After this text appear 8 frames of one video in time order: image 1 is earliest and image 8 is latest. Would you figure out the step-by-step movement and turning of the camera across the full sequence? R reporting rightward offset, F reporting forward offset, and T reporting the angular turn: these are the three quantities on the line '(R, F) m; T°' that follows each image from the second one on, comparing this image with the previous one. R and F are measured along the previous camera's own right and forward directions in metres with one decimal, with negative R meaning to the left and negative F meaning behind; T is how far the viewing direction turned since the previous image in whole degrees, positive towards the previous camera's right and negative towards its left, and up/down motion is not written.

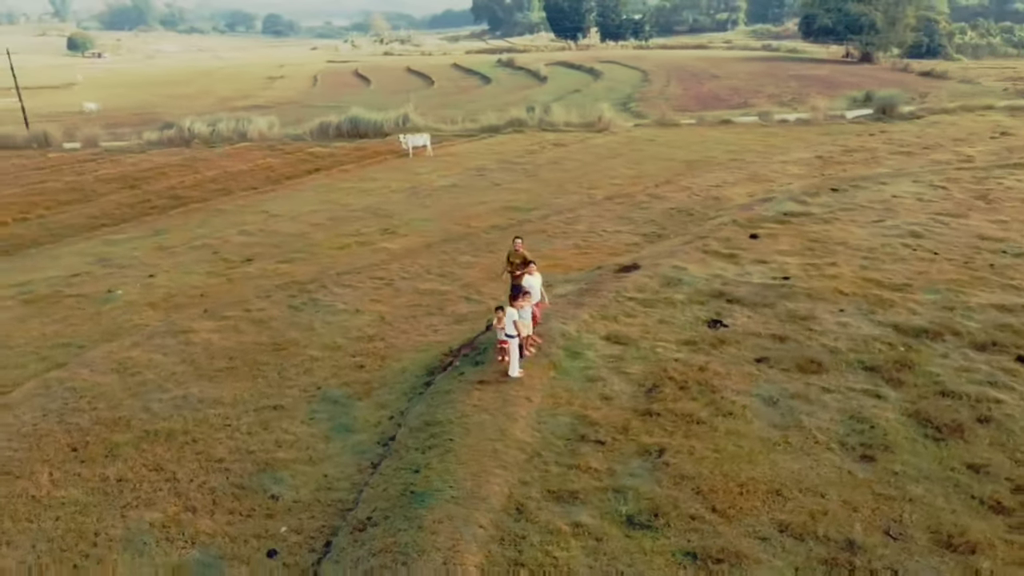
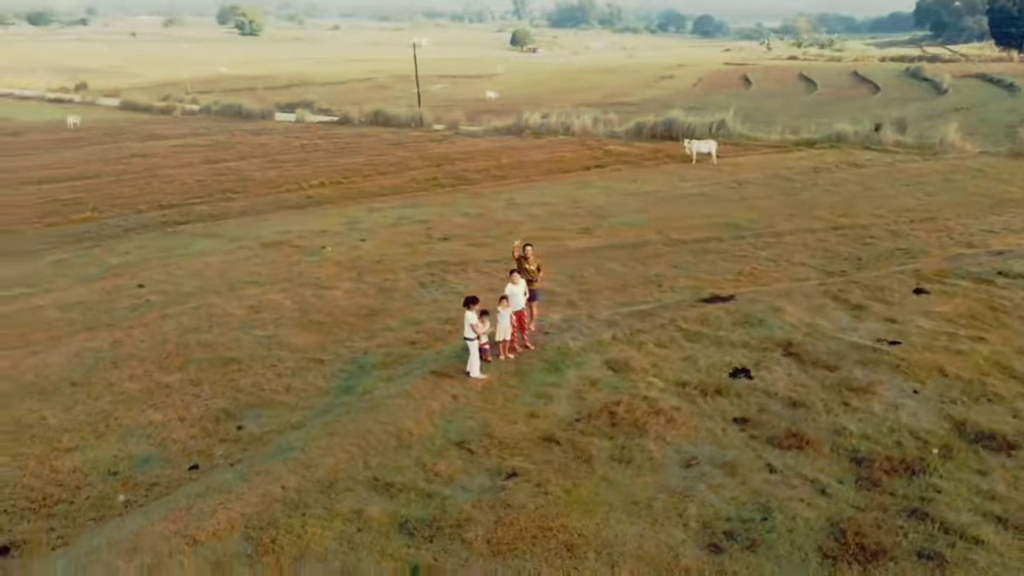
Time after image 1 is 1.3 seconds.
(+5.4, +1.2) m; -27°
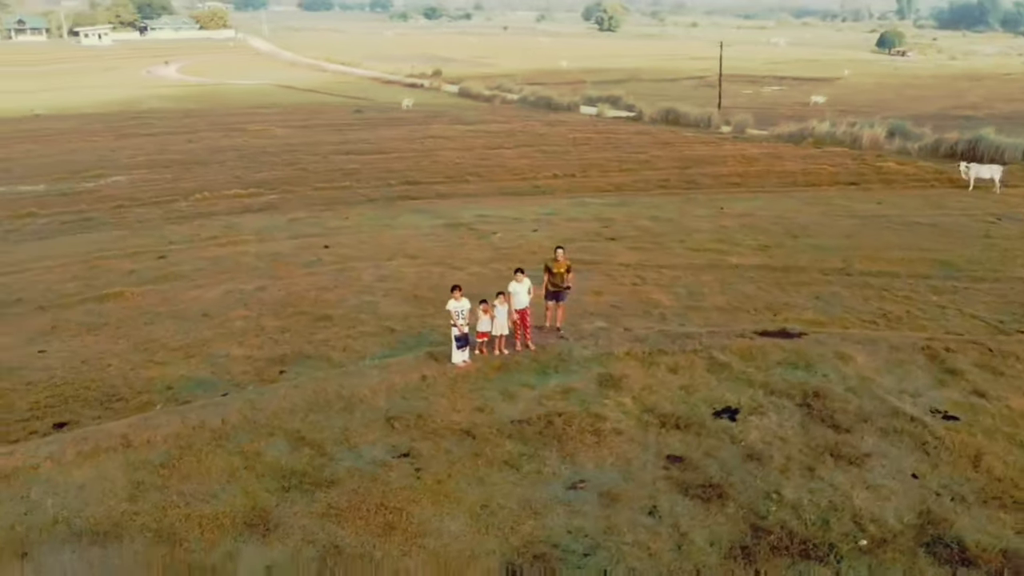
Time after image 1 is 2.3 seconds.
(+4.6, +0.7) m; -23°
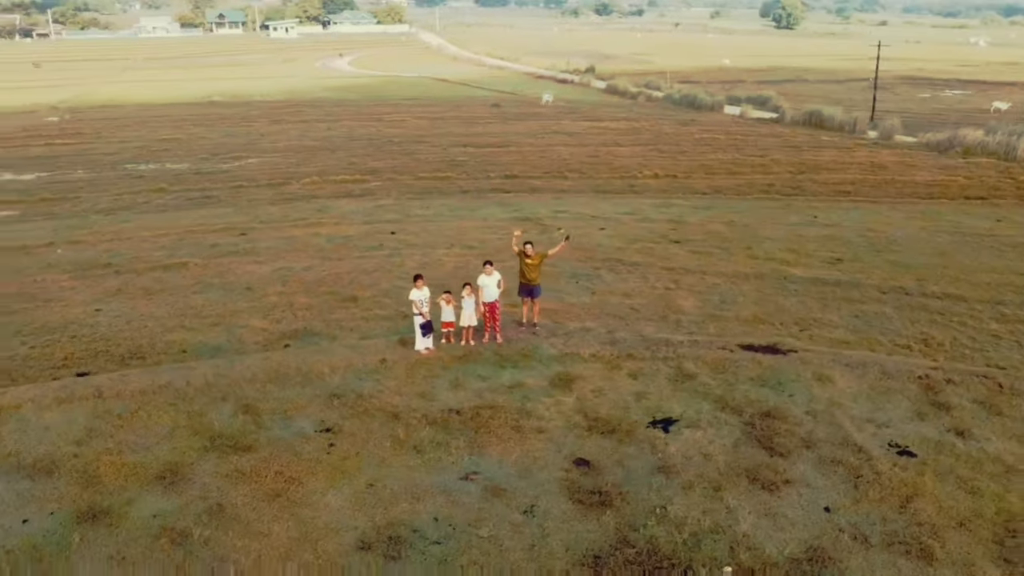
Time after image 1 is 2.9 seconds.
(+2.8, +0.2) m; -11°
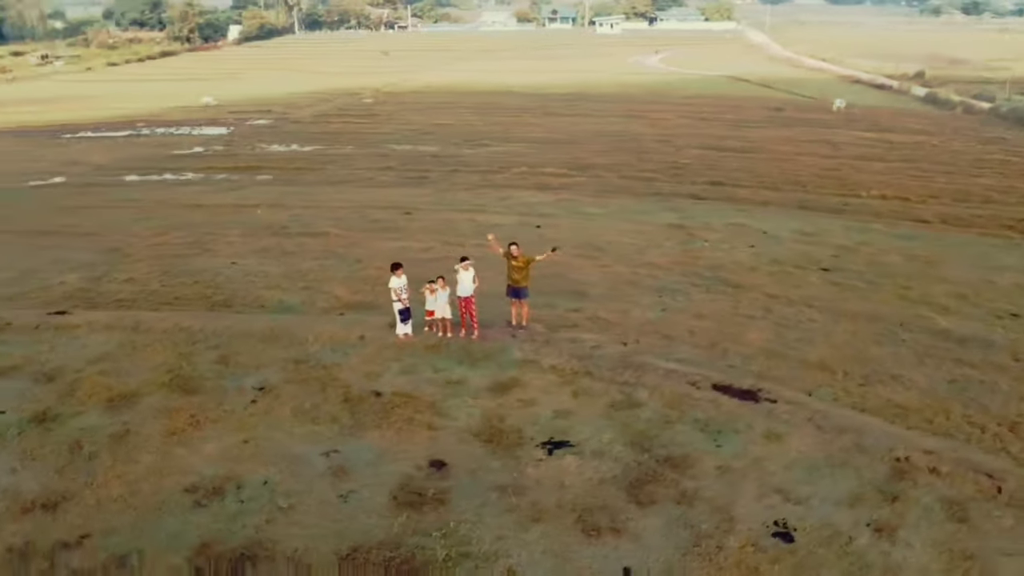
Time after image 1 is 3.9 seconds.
(+4.7, +0.9) m; -22°
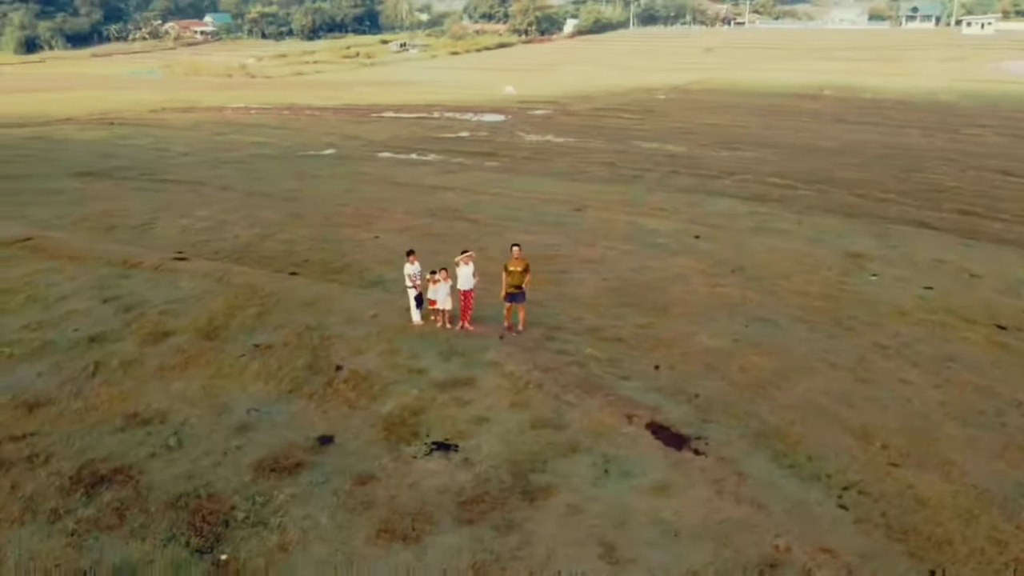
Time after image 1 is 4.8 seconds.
(+4.7, +1.0) m; -22°
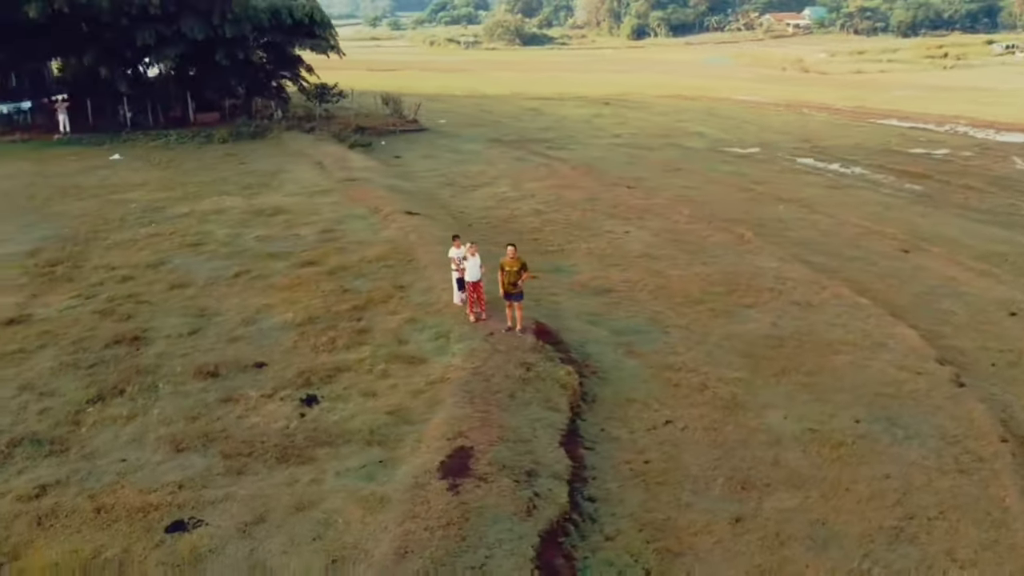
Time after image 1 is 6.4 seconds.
(+7.4, +2.8) m; -38°
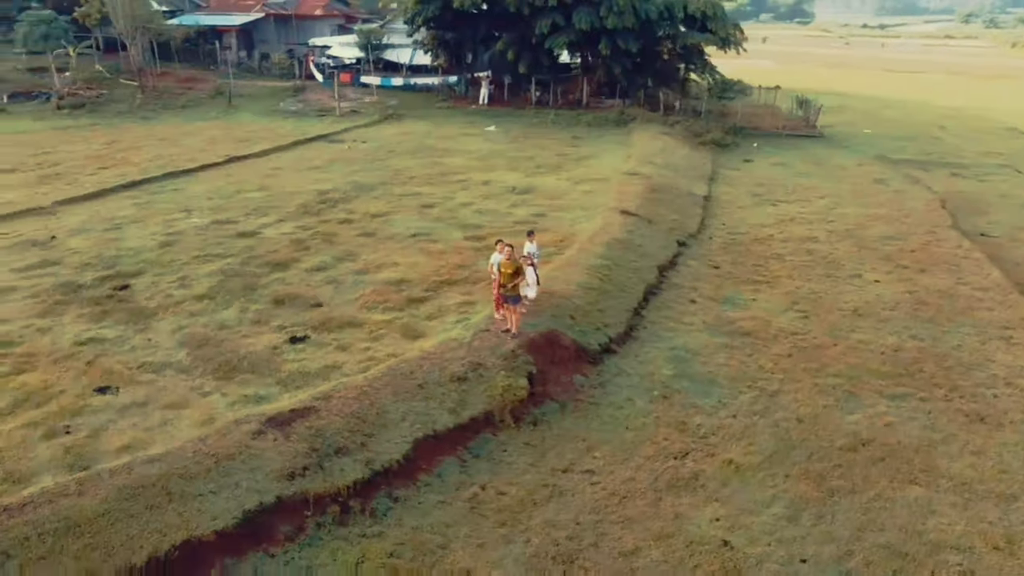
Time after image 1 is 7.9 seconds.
(+7.1, +2.5) m; -36°
